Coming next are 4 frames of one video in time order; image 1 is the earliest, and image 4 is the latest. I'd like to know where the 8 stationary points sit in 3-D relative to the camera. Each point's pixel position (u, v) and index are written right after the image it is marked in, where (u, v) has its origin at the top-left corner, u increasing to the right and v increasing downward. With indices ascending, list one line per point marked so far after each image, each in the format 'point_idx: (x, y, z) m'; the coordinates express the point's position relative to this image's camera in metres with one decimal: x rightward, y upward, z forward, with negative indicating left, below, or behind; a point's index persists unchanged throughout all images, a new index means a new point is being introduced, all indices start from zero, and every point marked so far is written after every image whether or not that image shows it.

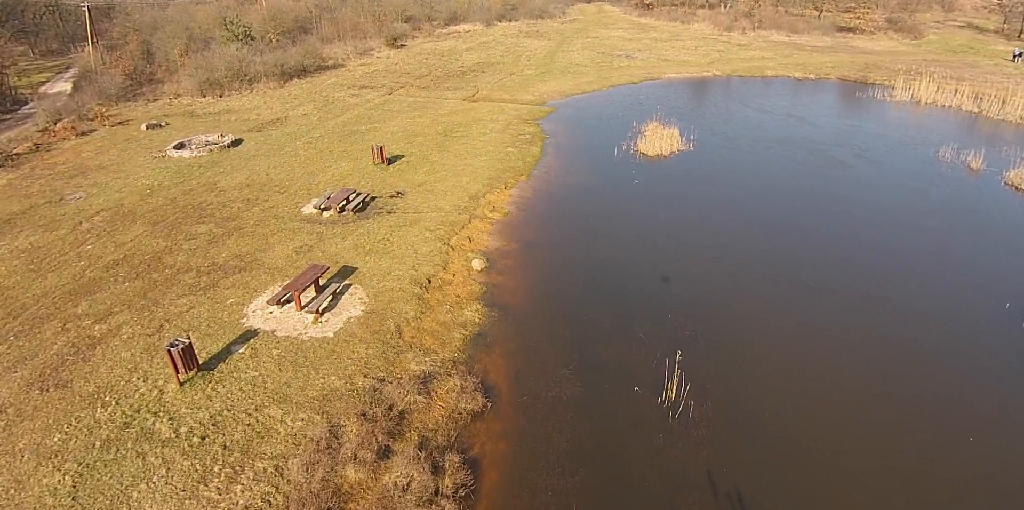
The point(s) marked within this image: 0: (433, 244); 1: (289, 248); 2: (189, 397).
0: (-2.5, +0.3, +17.6) m
1: (-7.1, +0.2, +18.1) m
2: (-6.9, -3.1, +12.4) m
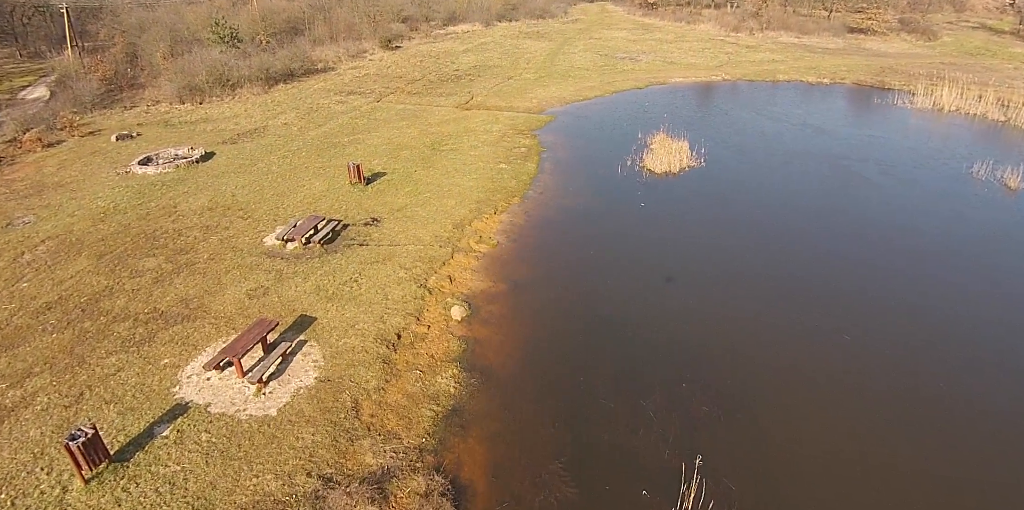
0: (-2.8, -0.9, +15.3) m
1: (-7.4, -1.0, +15.7) m
2: (-7.3, -4.3, +10.1) m
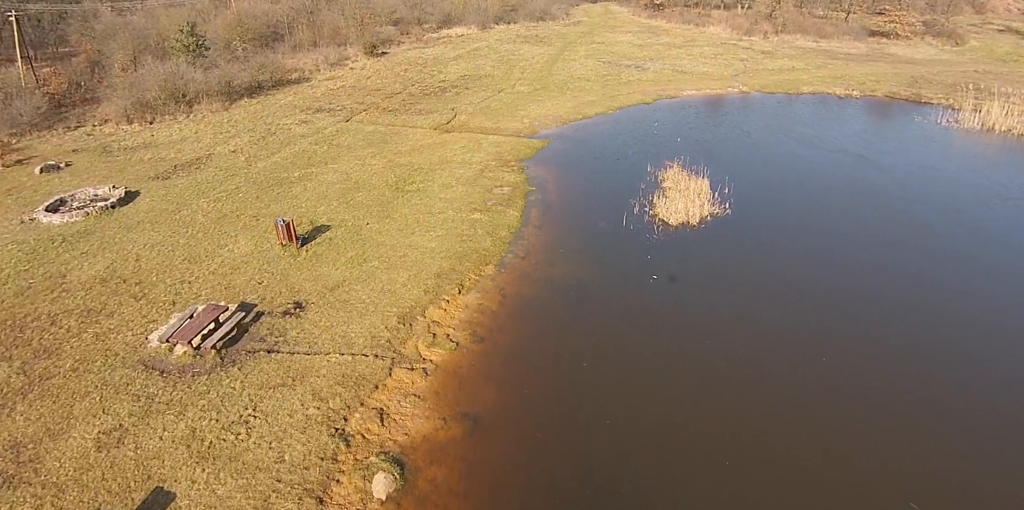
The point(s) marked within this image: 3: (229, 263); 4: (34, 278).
0: (-3.7, -3.4, +10.8) m
1: (-8.3, -3.5, +11.2) m
2: (-8.2, -6.8, +5.6) m
3: (-8.4, -0.3, +17.1) m
4: (-14.8, -0.7, +17.7) m
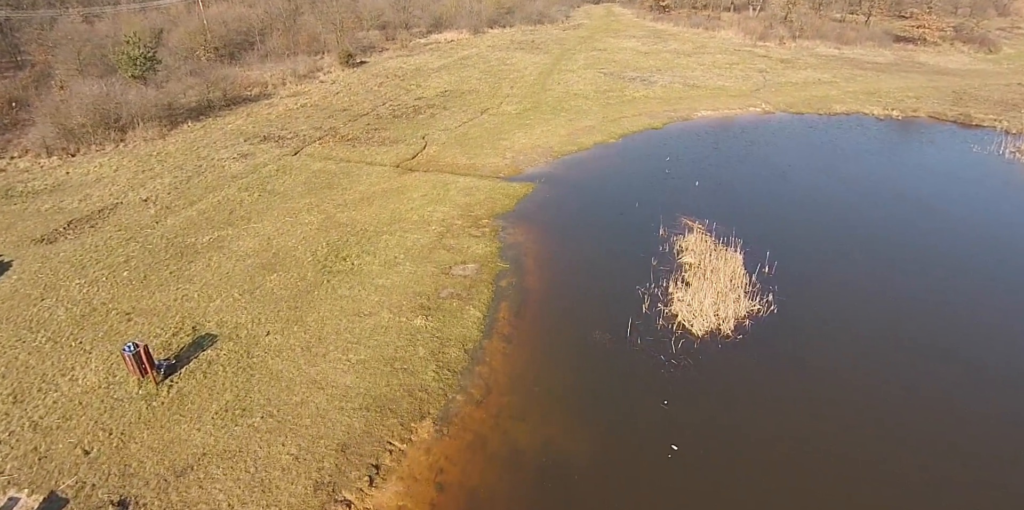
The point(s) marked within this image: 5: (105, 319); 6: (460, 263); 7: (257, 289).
0: (-4.7, -6.3, +5.7) m
1: (-9.3, -6.4, +6.2) m
2: (-9.3, -9.7, +0.5) m
3: (-9.4, -3.1, +12.0) m
4: (-15.8, -3.6, +12.6) m
5: (-10.6, -1.7, +14.9) m
6: (-1.4, -0.4, +17.0) m
7: (-6.8, -1.0, +15.6) m
